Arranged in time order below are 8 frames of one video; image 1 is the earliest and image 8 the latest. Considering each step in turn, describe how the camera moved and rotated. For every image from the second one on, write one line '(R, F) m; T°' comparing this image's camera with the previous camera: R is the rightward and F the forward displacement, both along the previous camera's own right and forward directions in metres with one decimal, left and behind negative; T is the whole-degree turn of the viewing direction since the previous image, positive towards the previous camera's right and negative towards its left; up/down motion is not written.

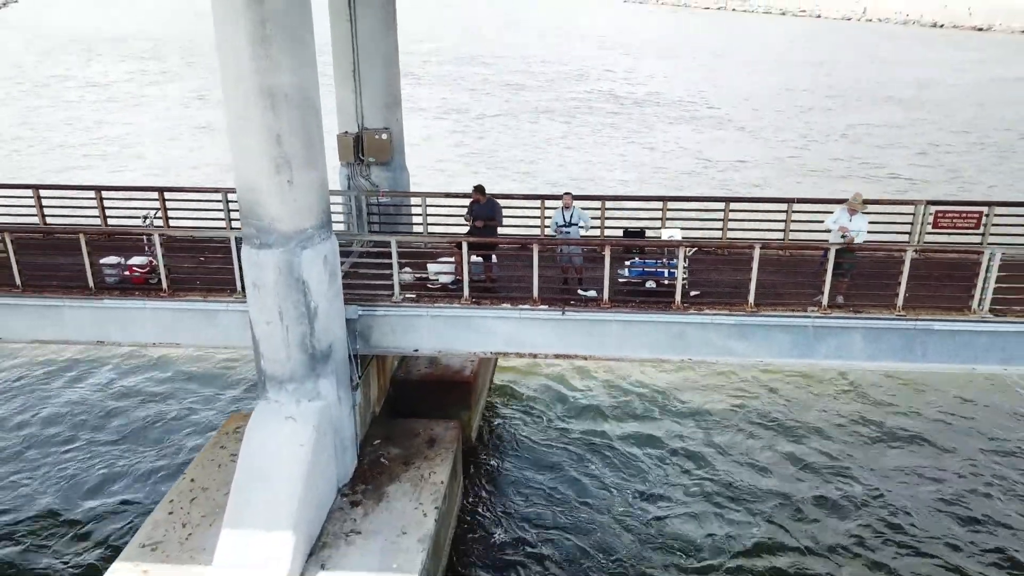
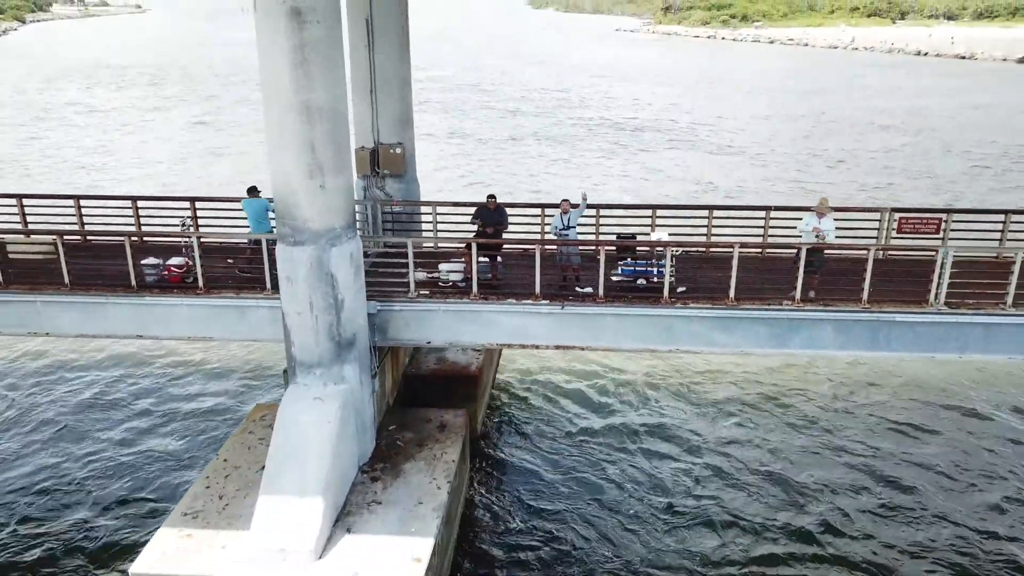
(-0.1, -0.9) m; 0°
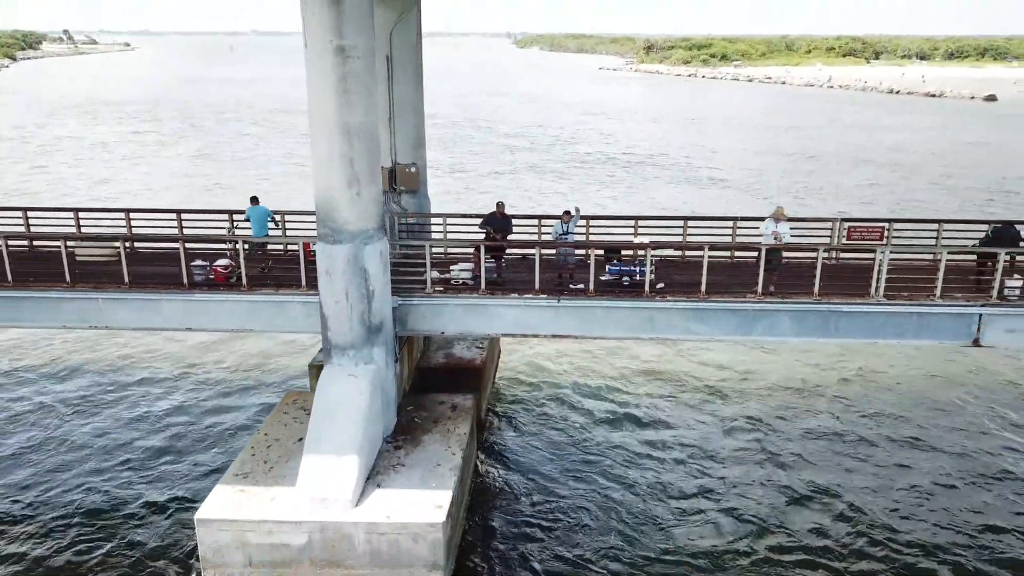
(-0.2, -1.5) m; +1°
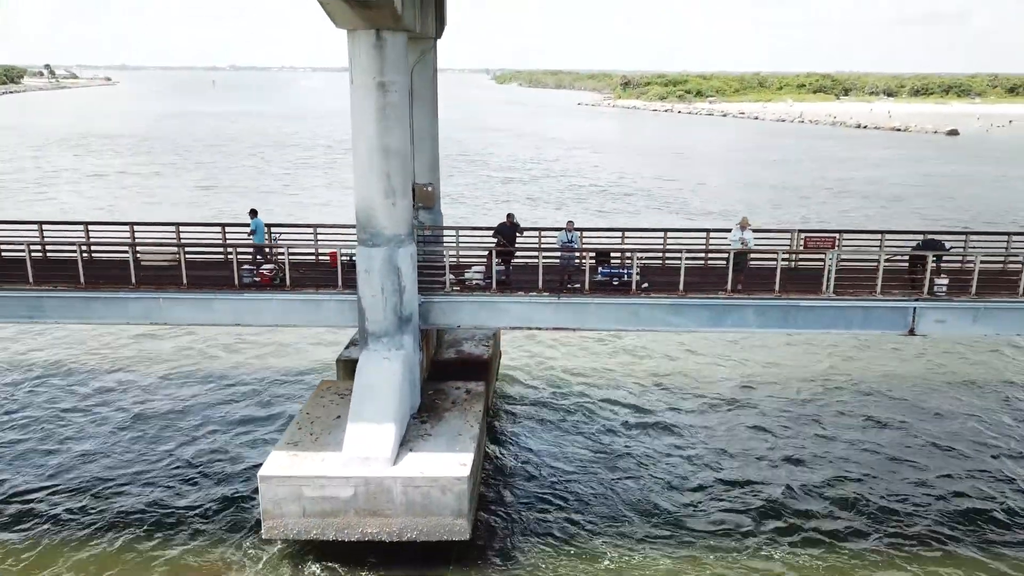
(-0.4, -1.8) m; +1°
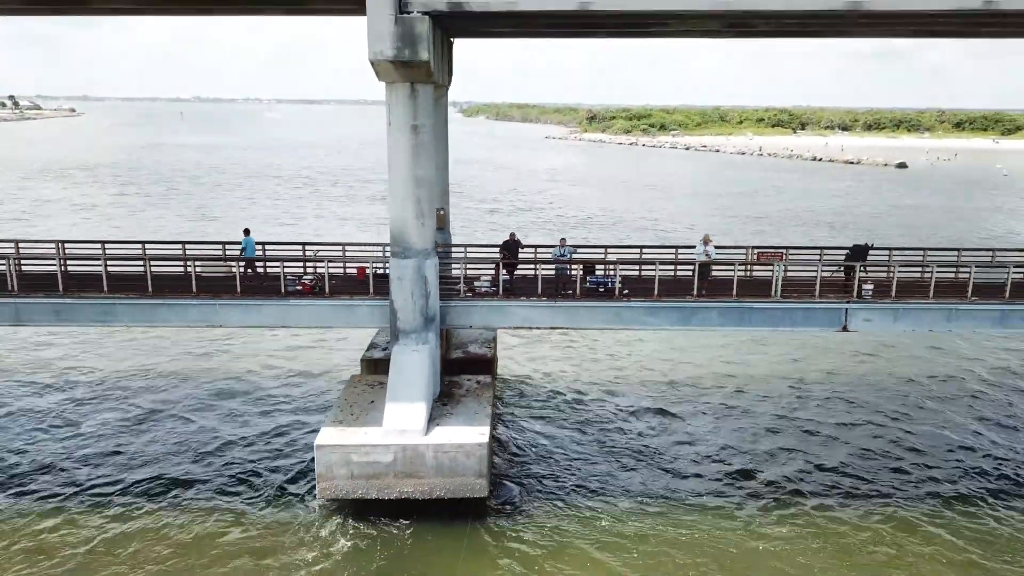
(-0.7, -2.4) m; +2°
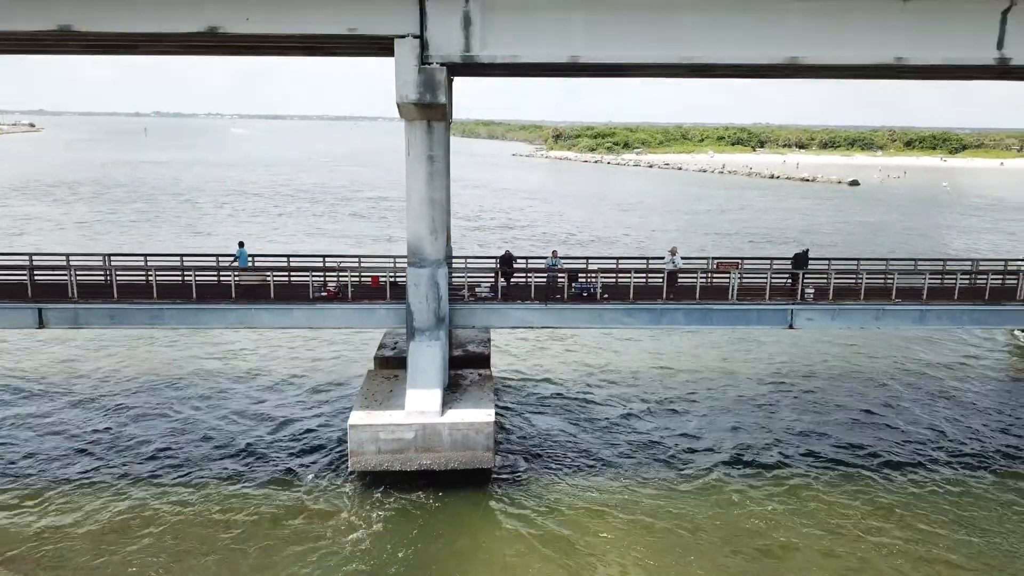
(-0.7, -2.5) m; +2°
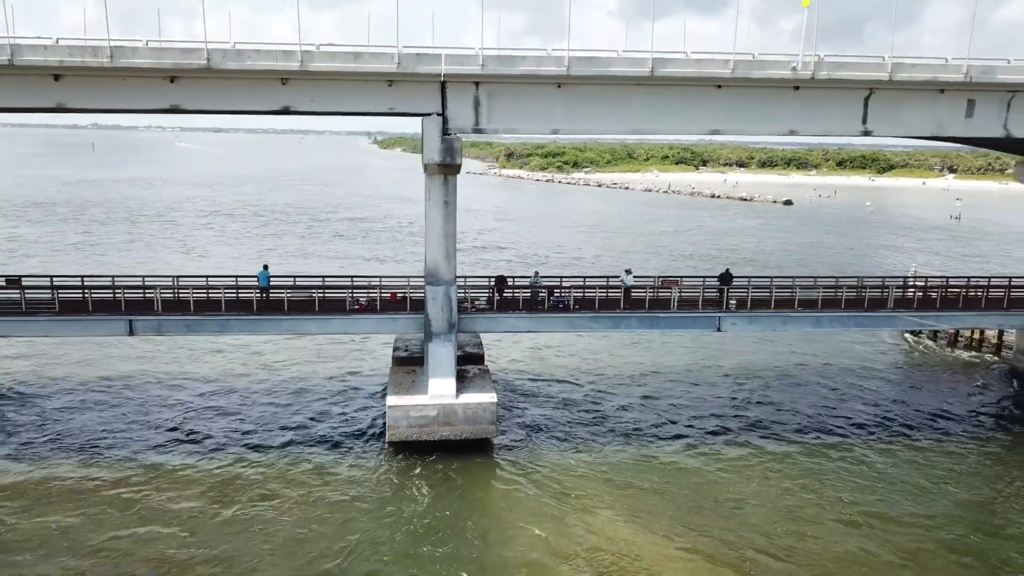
(-1.2, -4.9) m; +4°
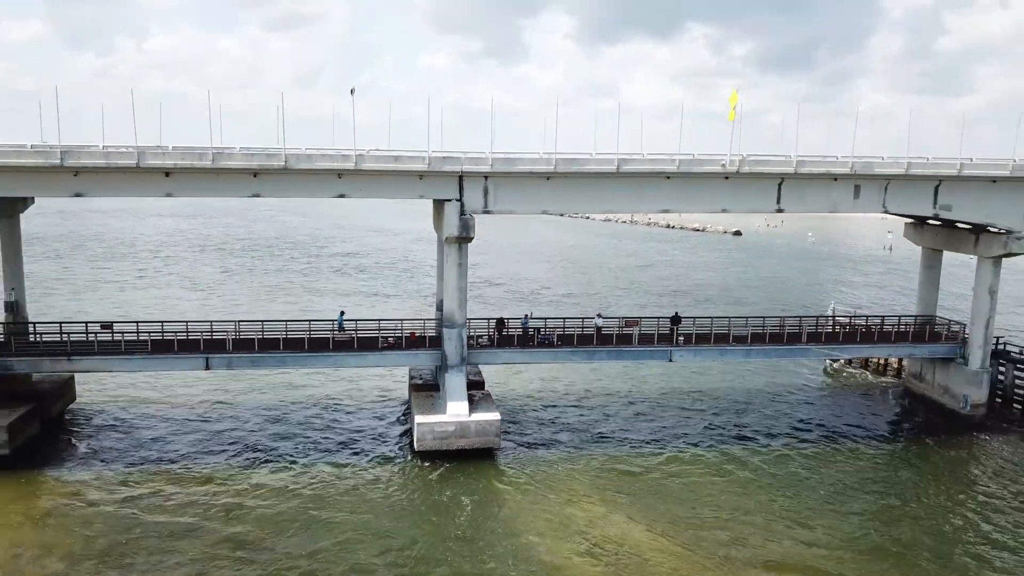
(-1.2, -6.0) m; +3°
